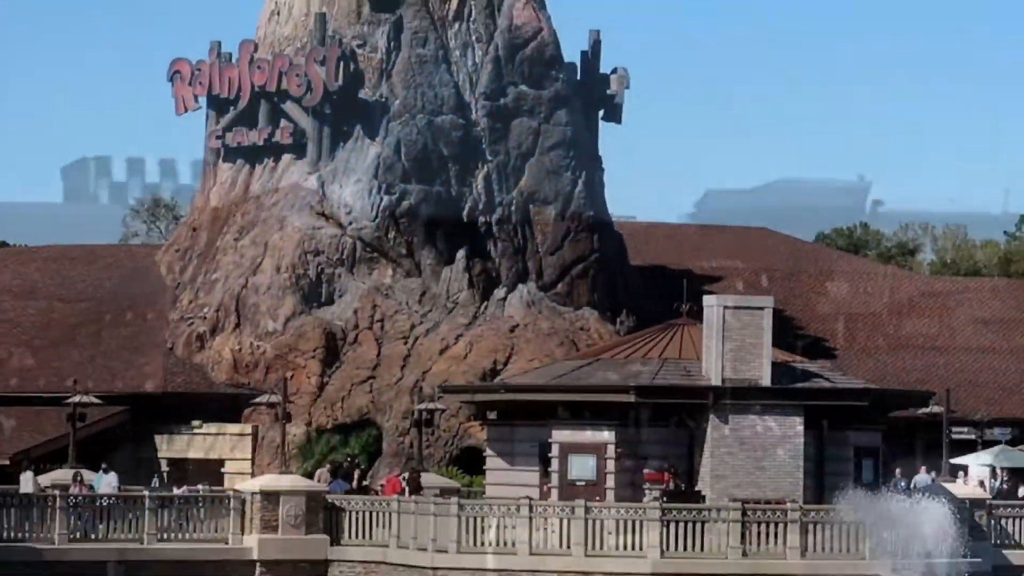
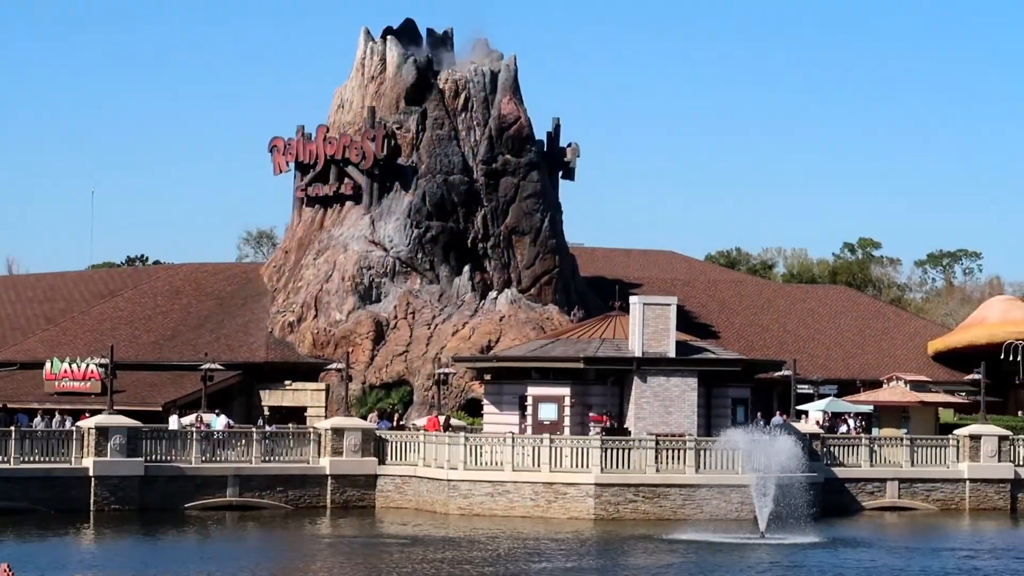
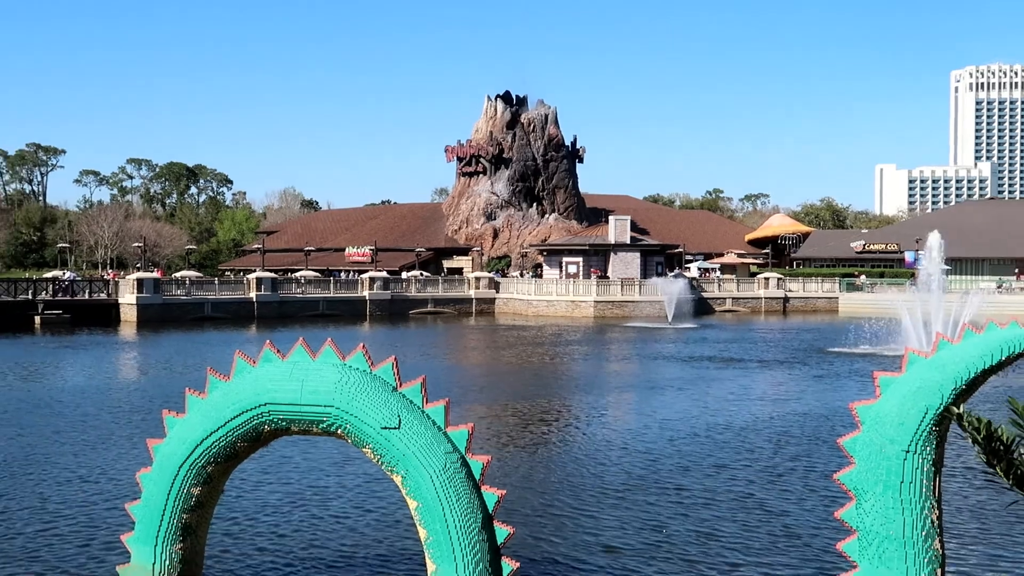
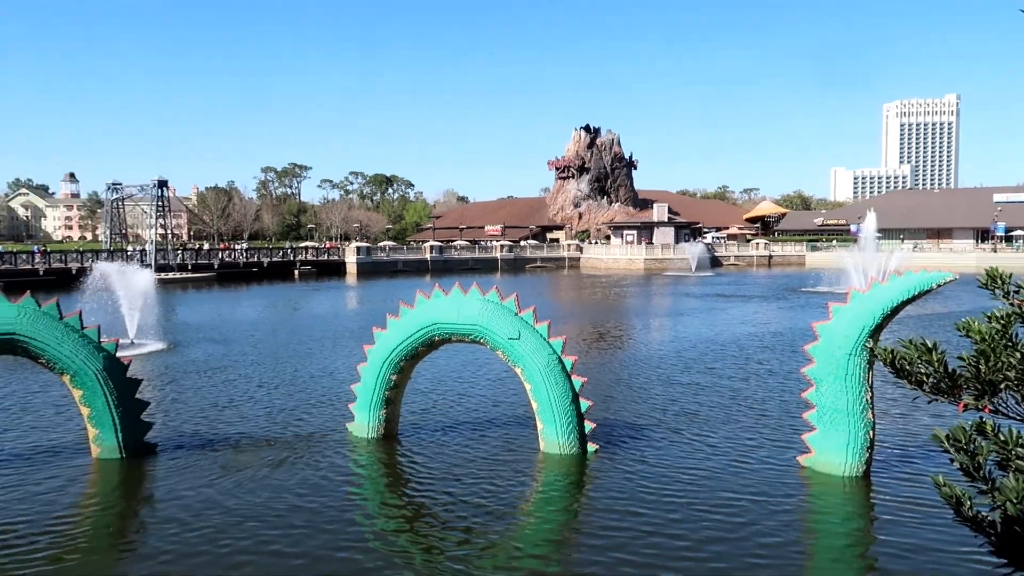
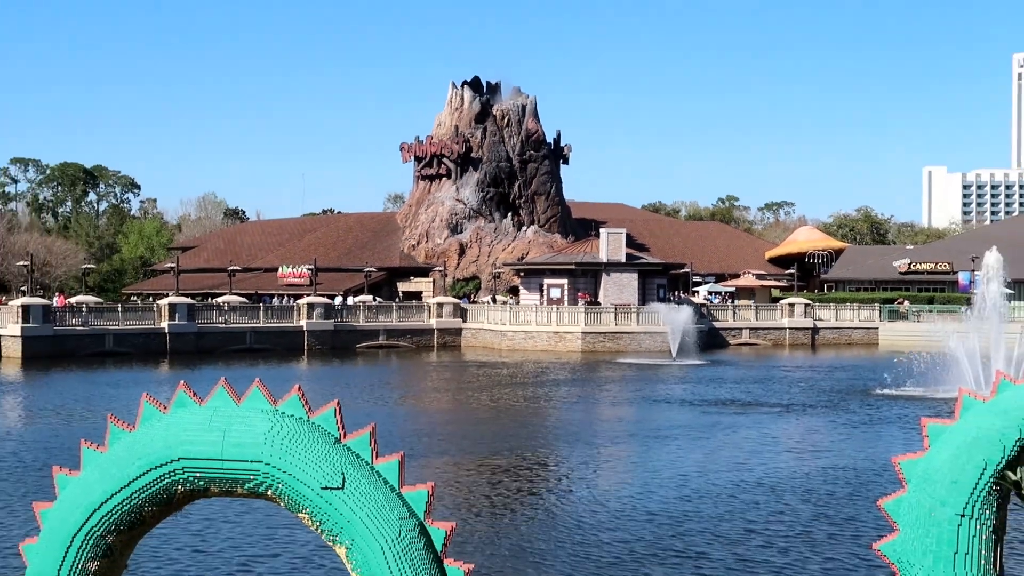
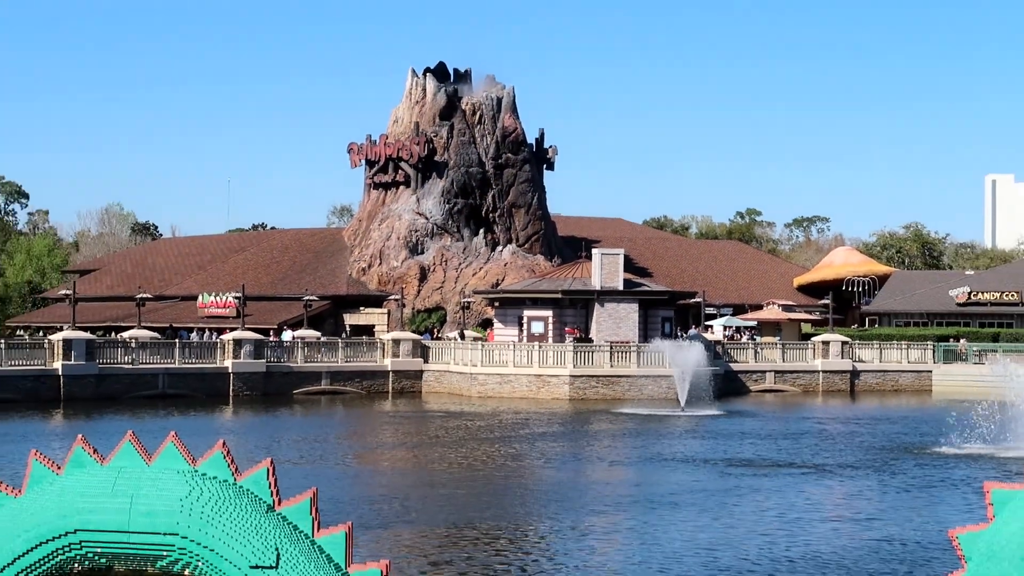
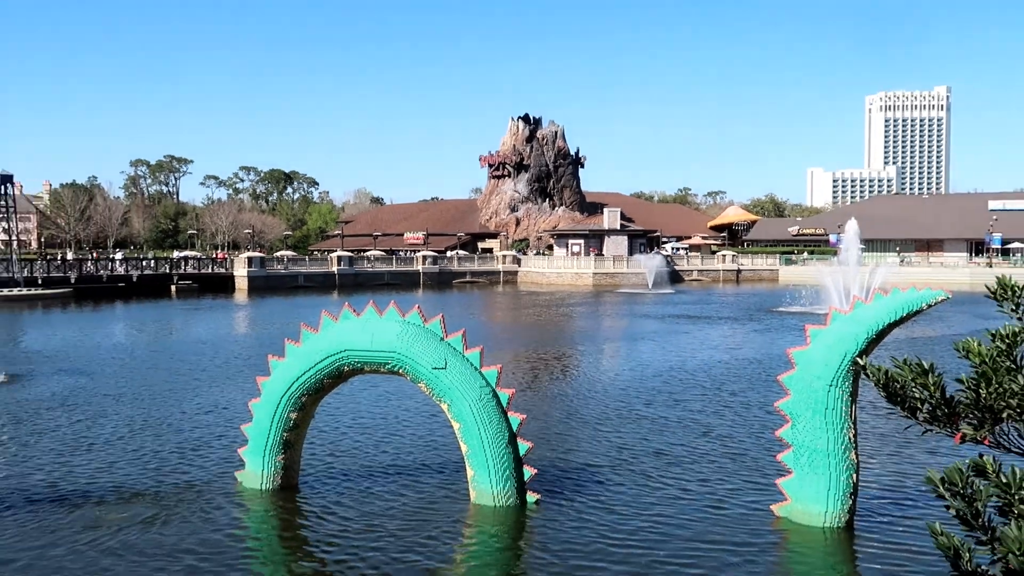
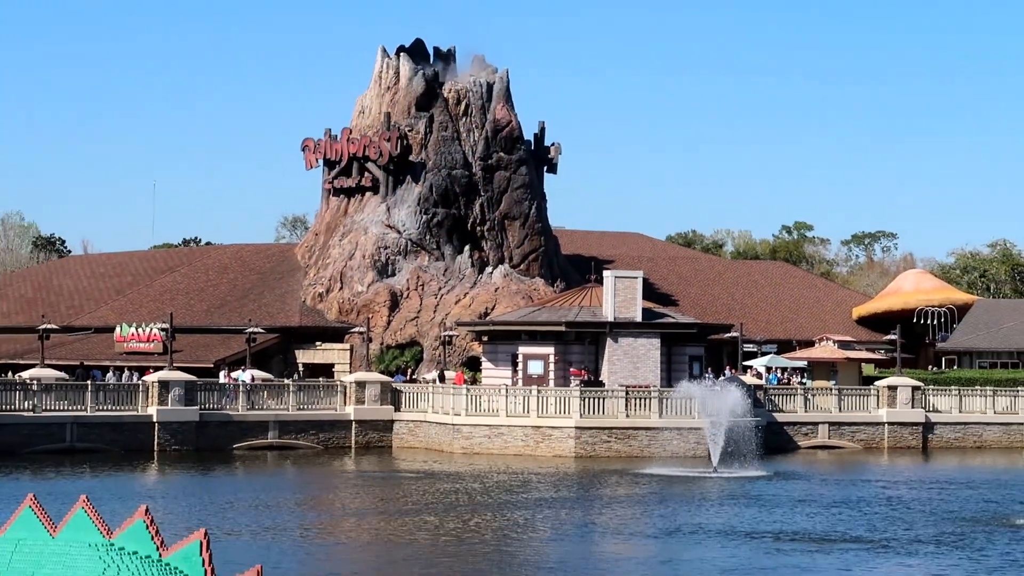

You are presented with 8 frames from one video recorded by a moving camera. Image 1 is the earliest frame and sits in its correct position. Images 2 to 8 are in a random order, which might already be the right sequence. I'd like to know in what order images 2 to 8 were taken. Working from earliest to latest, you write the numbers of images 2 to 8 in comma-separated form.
2, 8, 6, 5, 3, 7, 4
